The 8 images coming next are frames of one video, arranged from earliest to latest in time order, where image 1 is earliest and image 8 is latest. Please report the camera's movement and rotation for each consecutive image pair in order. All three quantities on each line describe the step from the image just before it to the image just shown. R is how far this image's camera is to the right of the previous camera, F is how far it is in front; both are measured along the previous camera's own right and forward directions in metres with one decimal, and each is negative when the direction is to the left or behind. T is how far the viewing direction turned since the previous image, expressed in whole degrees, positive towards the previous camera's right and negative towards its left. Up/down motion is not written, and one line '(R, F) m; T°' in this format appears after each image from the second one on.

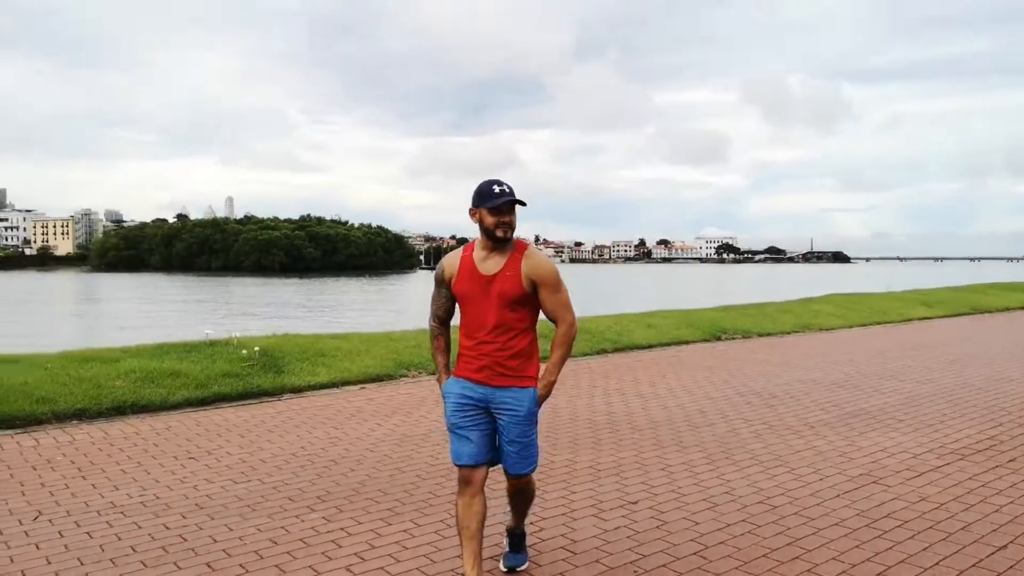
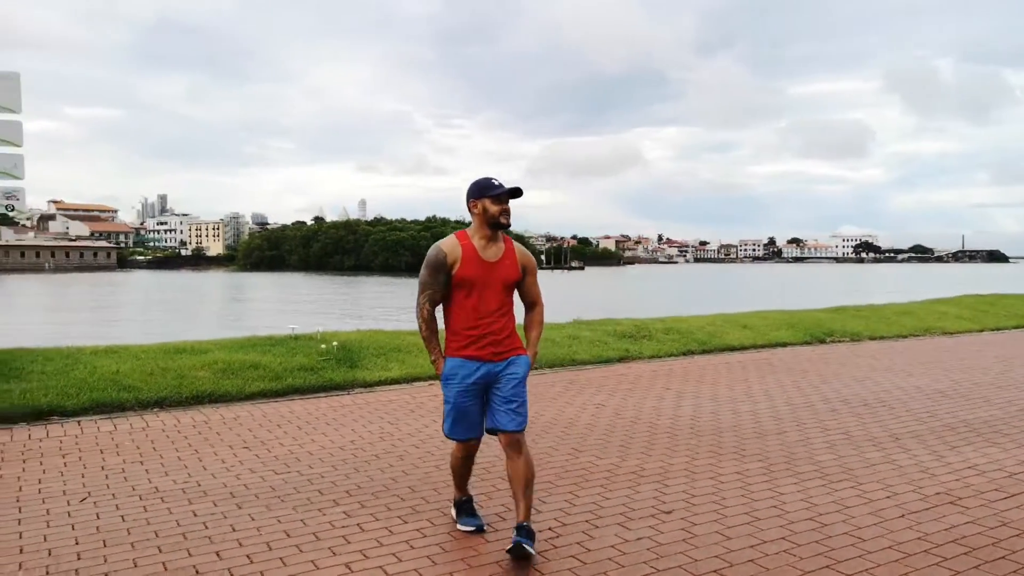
(+0.5, +0.2) m; -9°
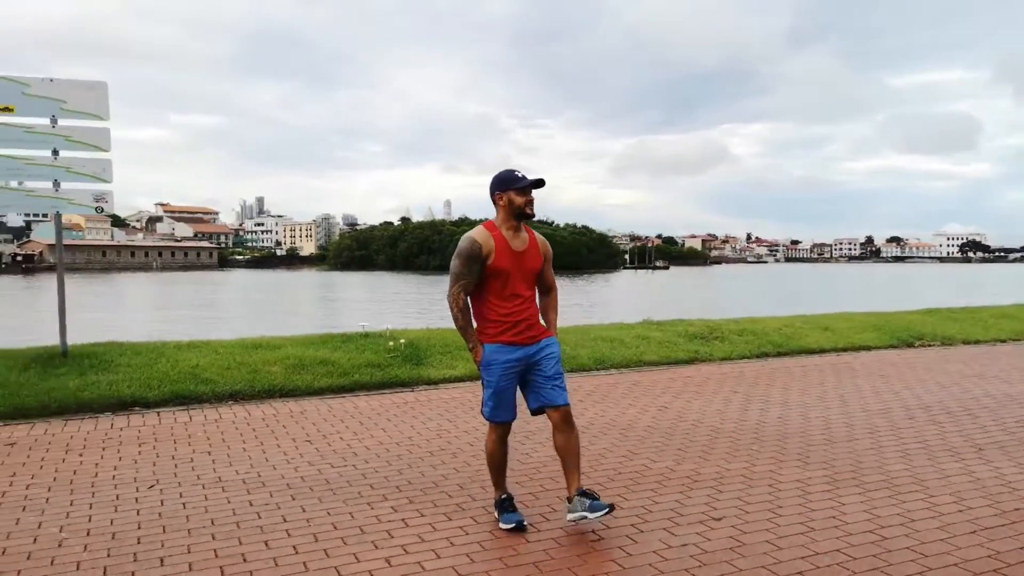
(+0.2, 0.0) m; -6°
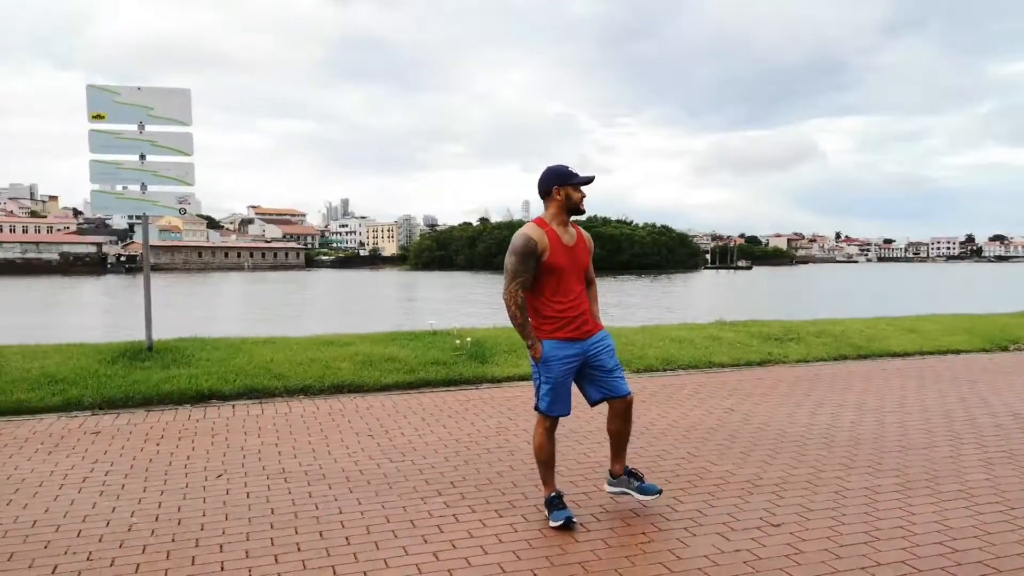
(+0.1, 0.0) m; -6°
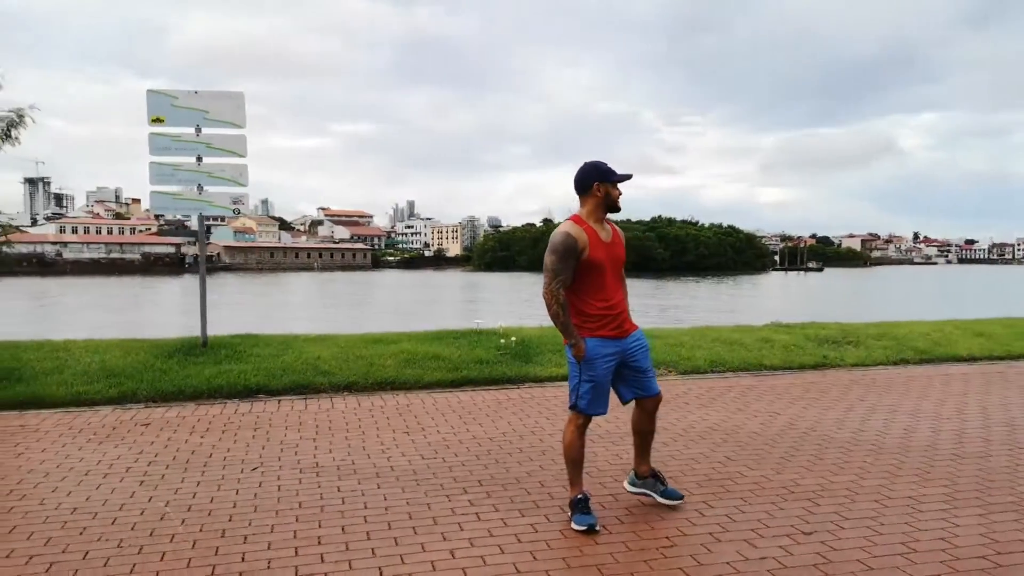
(+0.2, 0.0) m; -5°
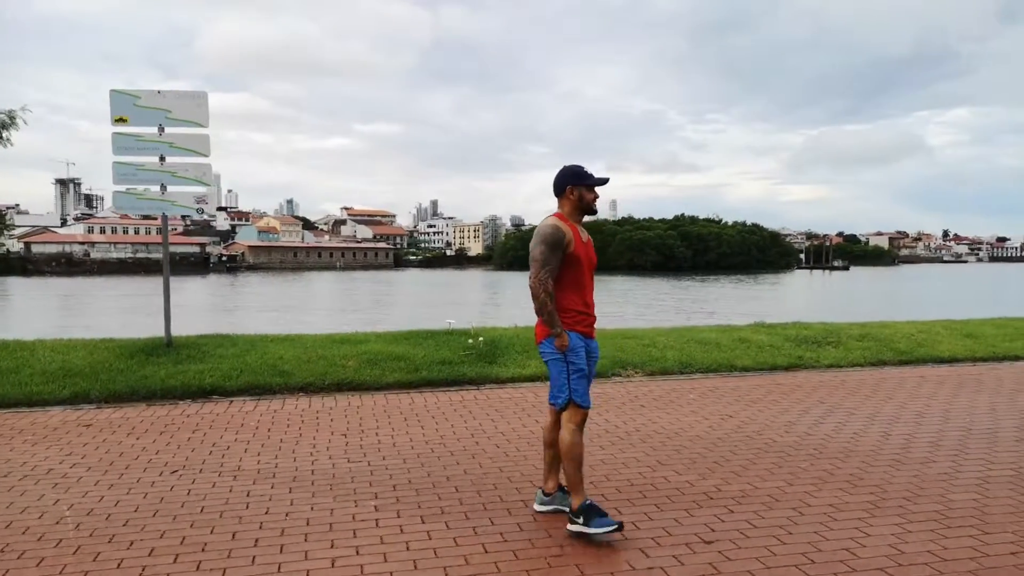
(+0.6, +0.1) m; -1°
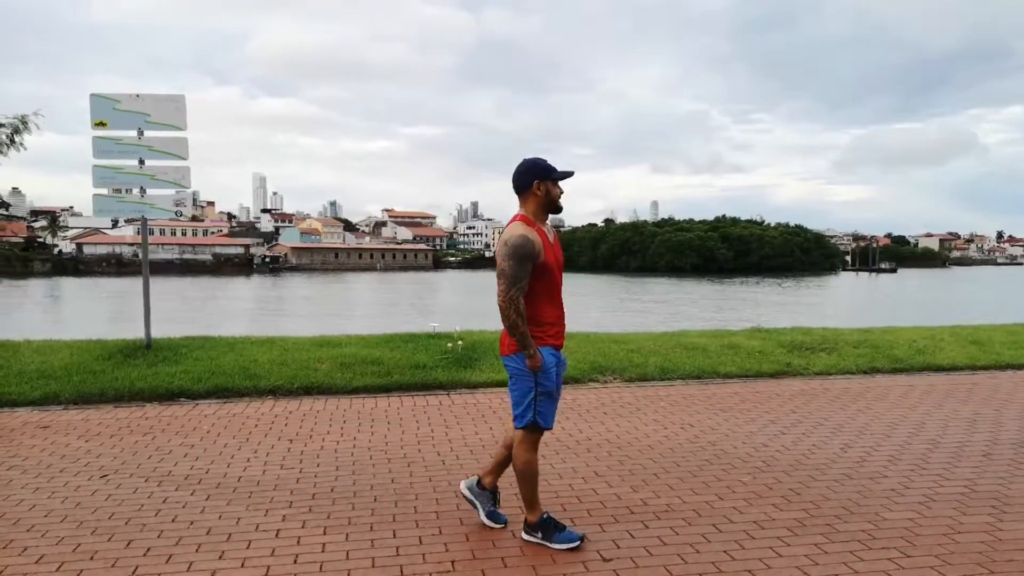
(+0.7, +0.1) m; -3°
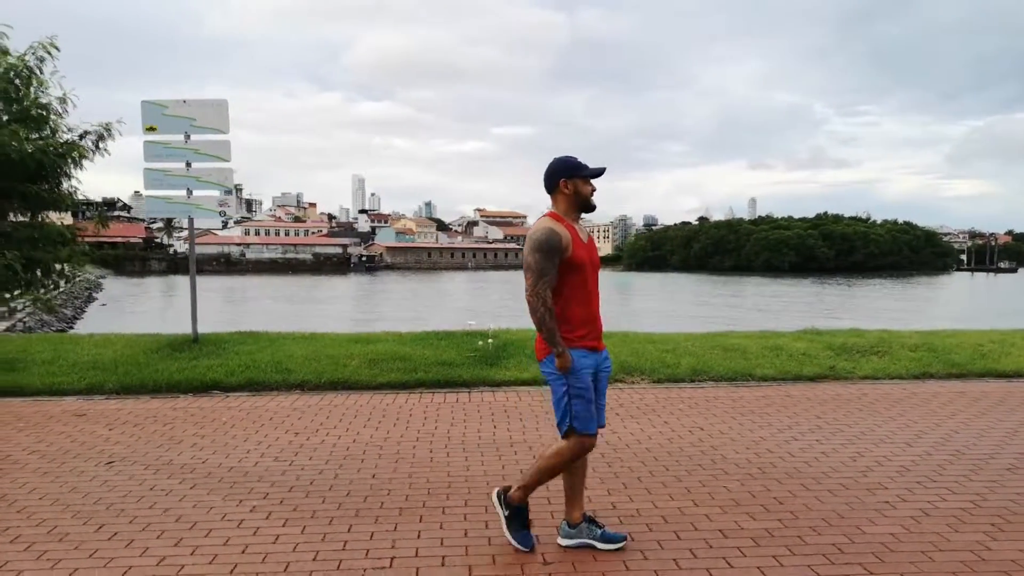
(+0.7, +0.1) m; -7°
